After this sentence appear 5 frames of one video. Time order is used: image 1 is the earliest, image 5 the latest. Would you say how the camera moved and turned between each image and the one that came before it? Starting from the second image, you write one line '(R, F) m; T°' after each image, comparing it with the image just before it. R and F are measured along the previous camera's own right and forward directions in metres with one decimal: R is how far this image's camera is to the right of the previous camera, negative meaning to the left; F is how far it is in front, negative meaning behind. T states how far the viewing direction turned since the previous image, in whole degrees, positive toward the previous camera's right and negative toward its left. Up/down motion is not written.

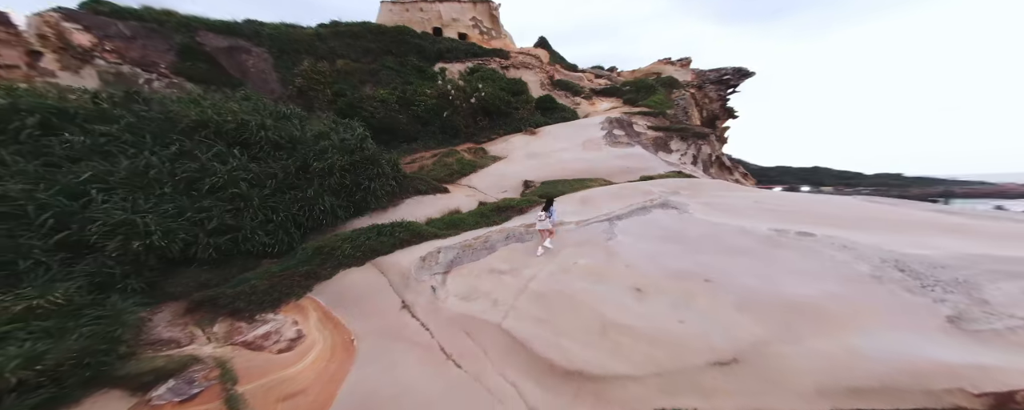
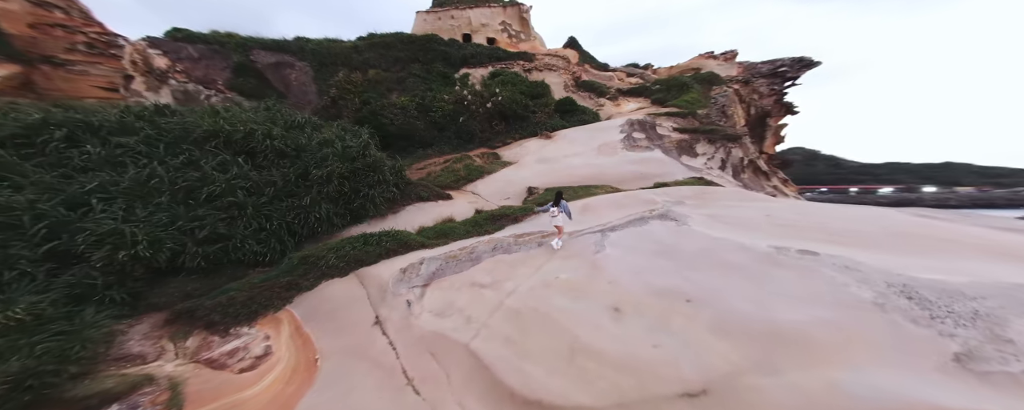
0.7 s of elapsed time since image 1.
(+0.3, +0.1) m; -1°
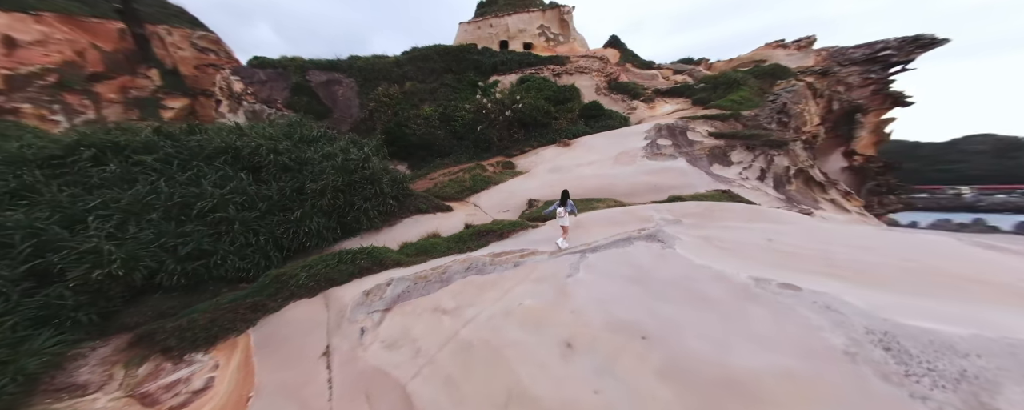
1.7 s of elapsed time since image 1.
(+0.6, +0.2) m; -2°
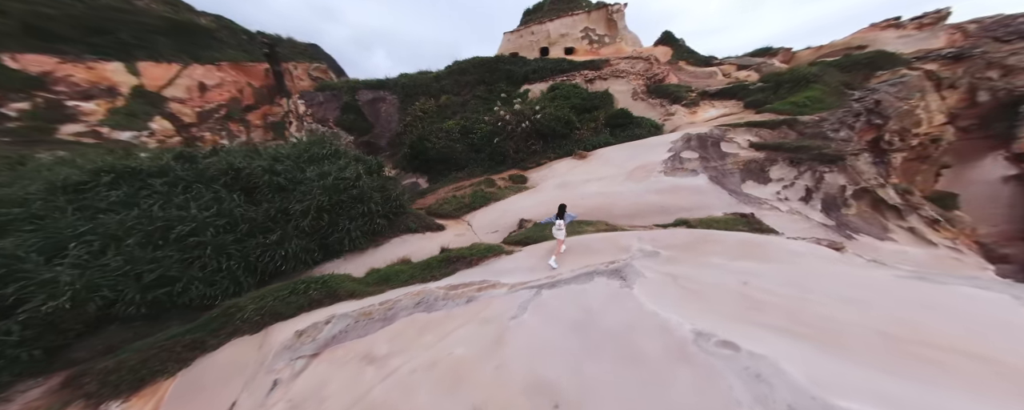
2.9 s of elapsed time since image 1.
(+0.8, +0.3) m; -2°
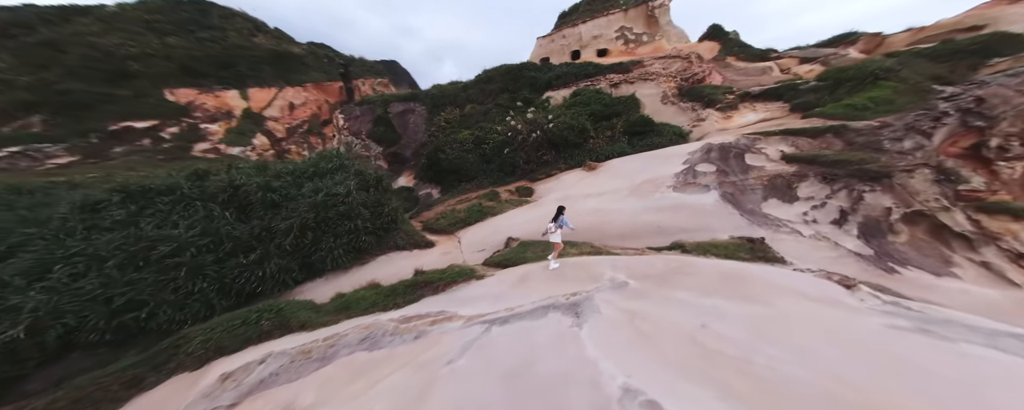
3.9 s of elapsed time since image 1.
(+0.8, +0.3) m; -2°
